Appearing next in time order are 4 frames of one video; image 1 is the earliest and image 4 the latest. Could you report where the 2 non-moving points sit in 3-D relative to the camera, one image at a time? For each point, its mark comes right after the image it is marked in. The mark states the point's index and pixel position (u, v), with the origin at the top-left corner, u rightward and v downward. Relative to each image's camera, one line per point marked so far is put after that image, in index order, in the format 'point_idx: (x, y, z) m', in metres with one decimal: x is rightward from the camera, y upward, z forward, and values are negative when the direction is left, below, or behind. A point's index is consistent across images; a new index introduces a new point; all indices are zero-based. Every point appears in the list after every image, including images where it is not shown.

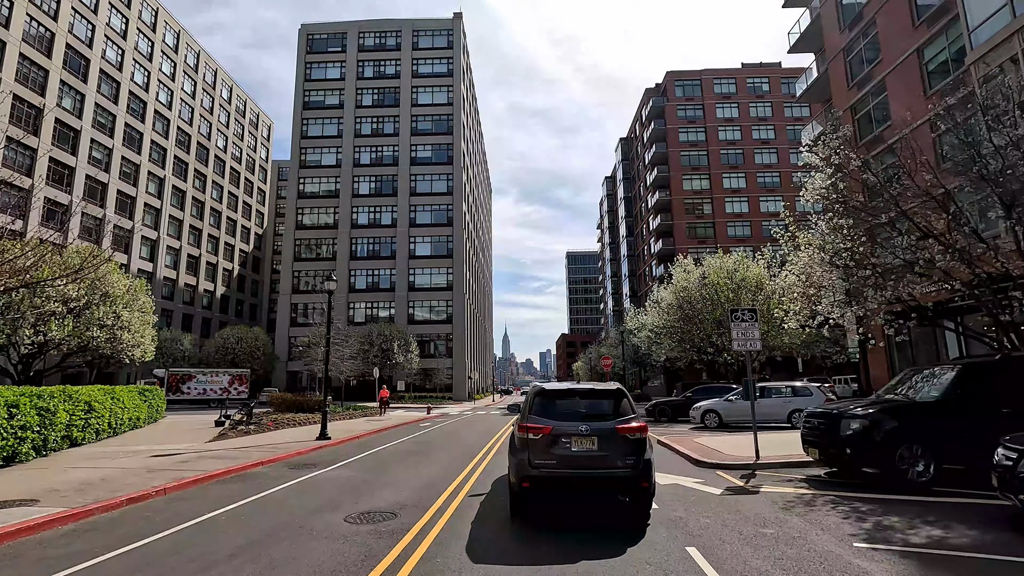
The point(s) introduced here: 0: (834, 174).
0: (+8.1, +2.9, +13.7) m
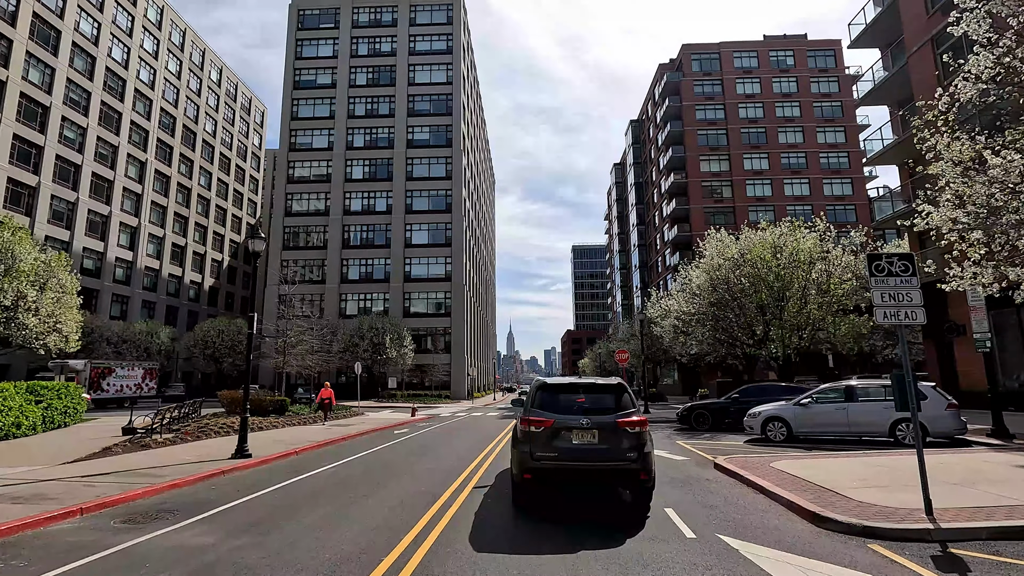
0: (+7.9, +3.8, +8.7) m
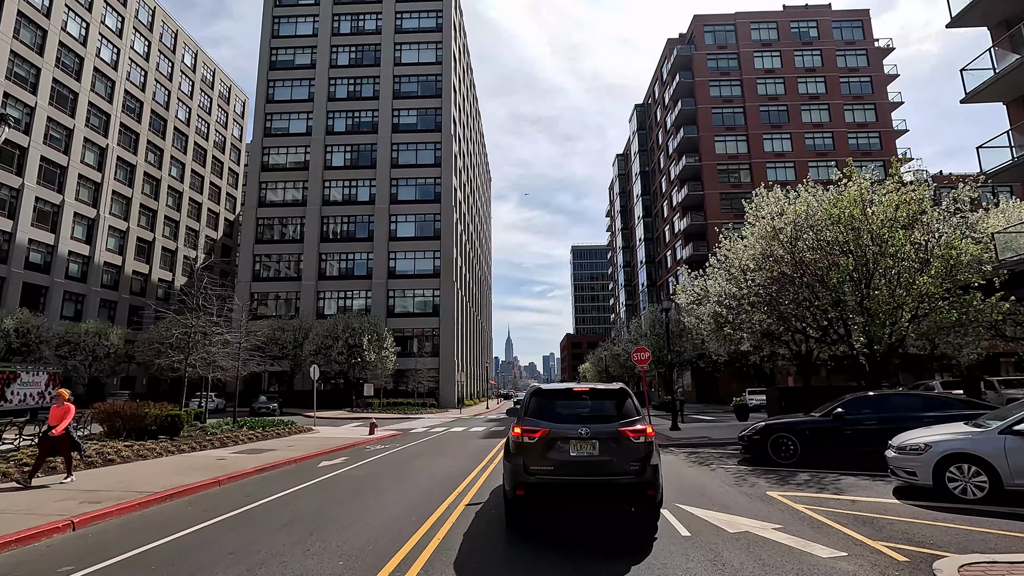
0: (+7.4, +4.8, +2.4) m
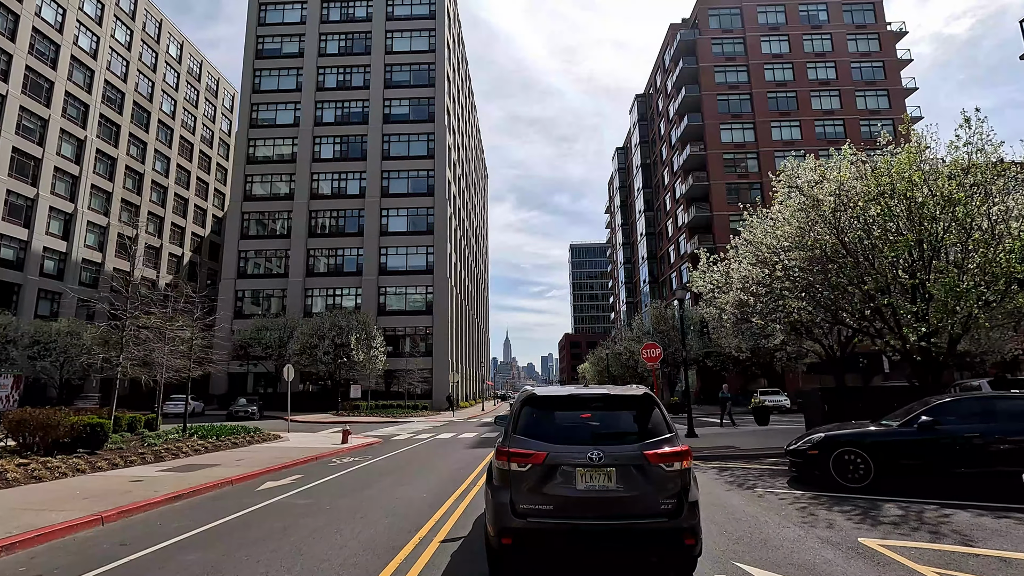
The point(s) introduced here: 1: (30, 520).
0: (+7.2, +5.3, -0.2) m
1: (-6.5, -3.2, +7.5) m
